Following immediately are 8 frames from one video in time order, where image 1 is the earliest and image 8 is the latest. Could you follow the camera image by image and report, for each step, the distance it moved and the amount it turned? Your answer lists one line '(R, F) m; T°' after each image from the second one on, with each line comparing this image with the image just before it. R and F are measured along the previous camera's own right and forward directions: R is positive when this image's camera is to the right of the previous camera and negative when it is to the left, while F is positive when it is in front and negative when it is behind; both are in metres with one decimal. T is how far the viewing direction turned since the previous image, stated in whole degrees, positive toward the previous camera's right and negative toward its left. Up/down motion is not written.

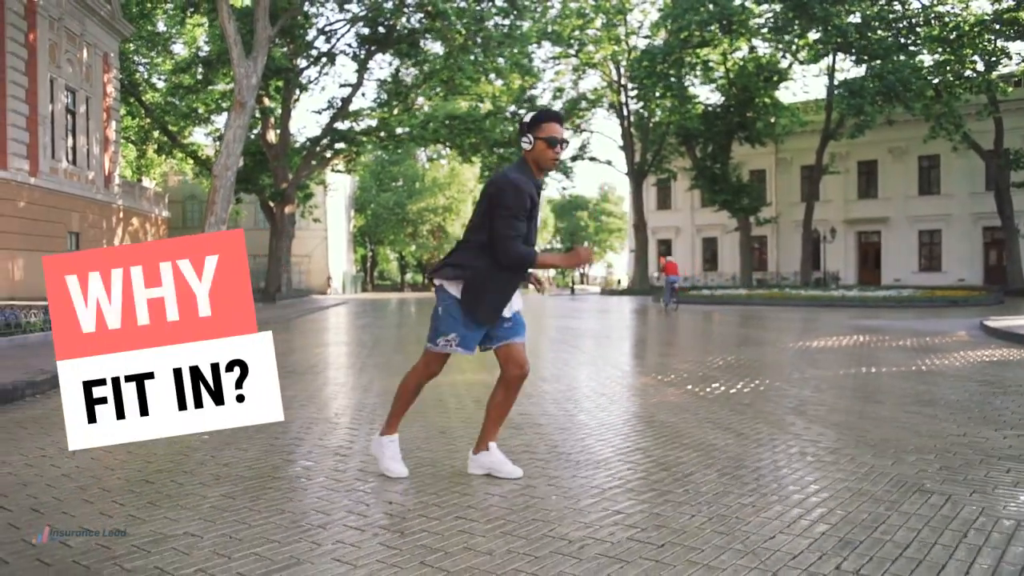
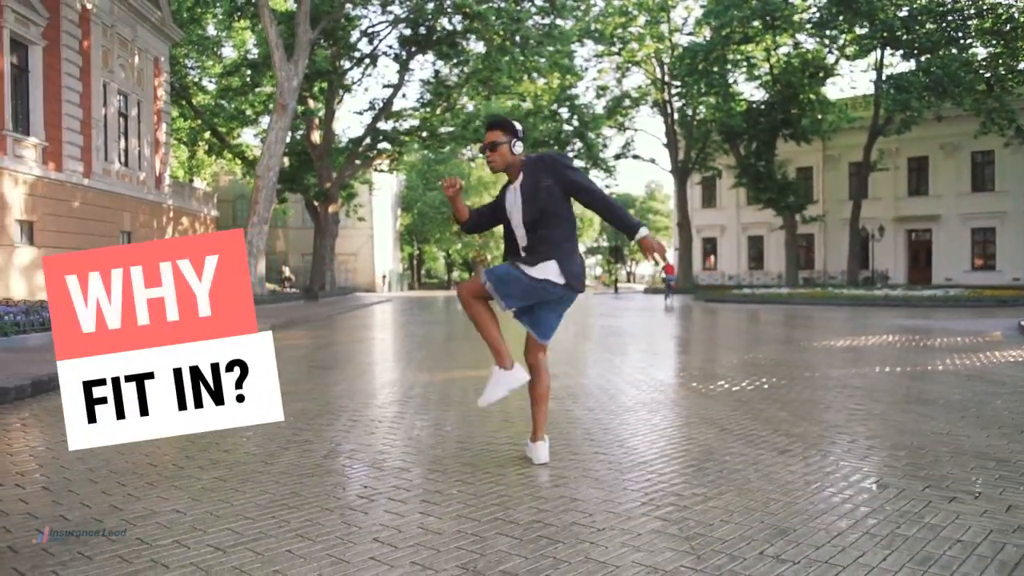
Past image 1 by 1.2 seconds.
(+0.4, -0.2) m; -3°
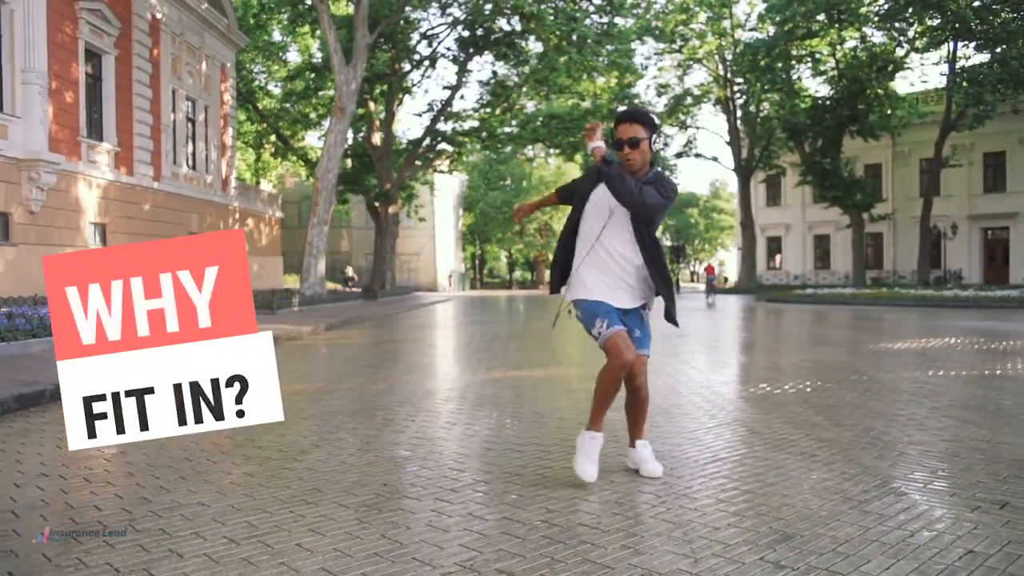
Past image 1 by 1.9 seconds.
(+0.2, -0.1) m; -4°
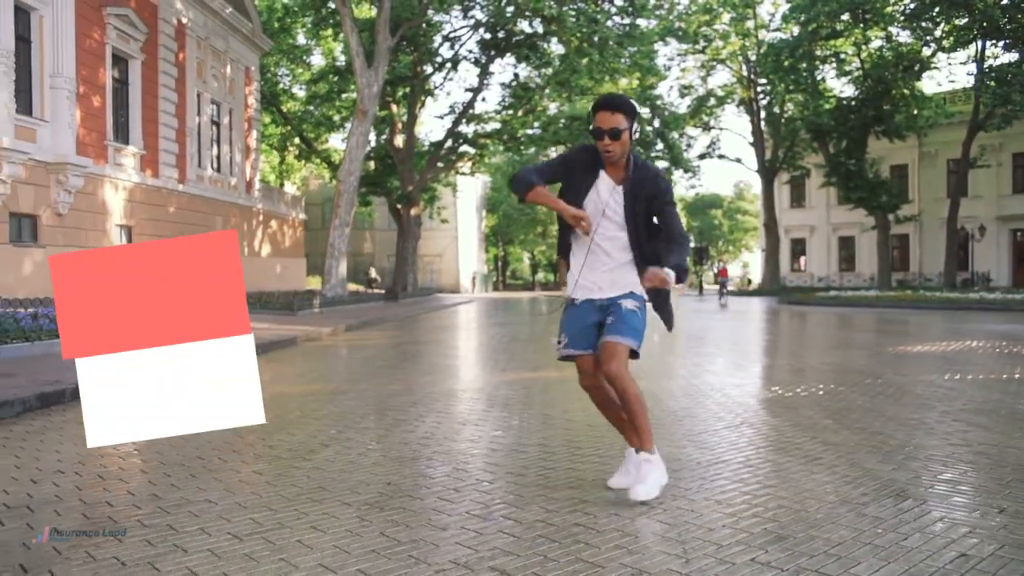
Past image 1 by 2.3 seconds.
(+0.1, -0.1) m; -2°
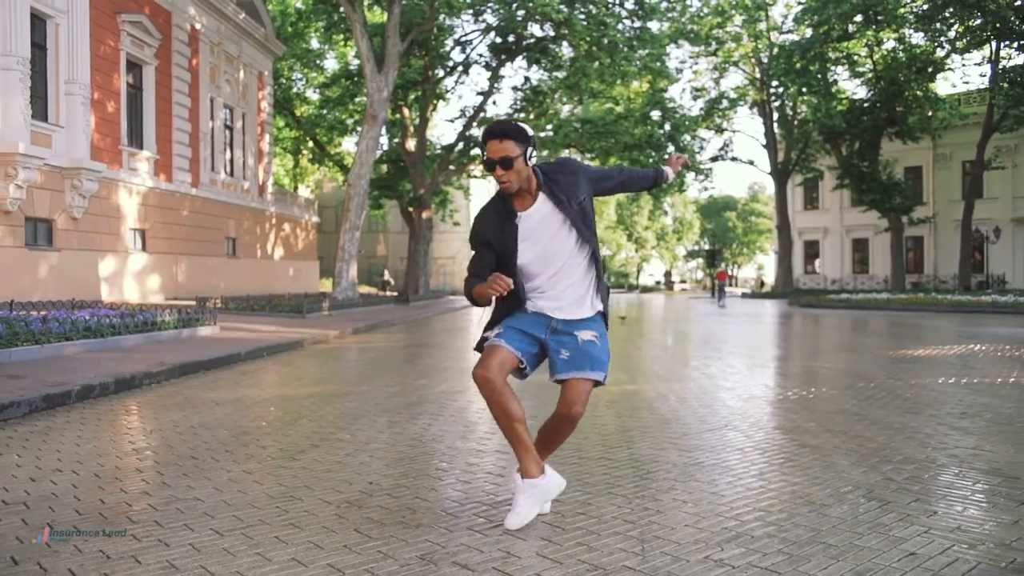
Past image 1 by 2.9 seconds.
(+0.2, -0.2) m; -1°
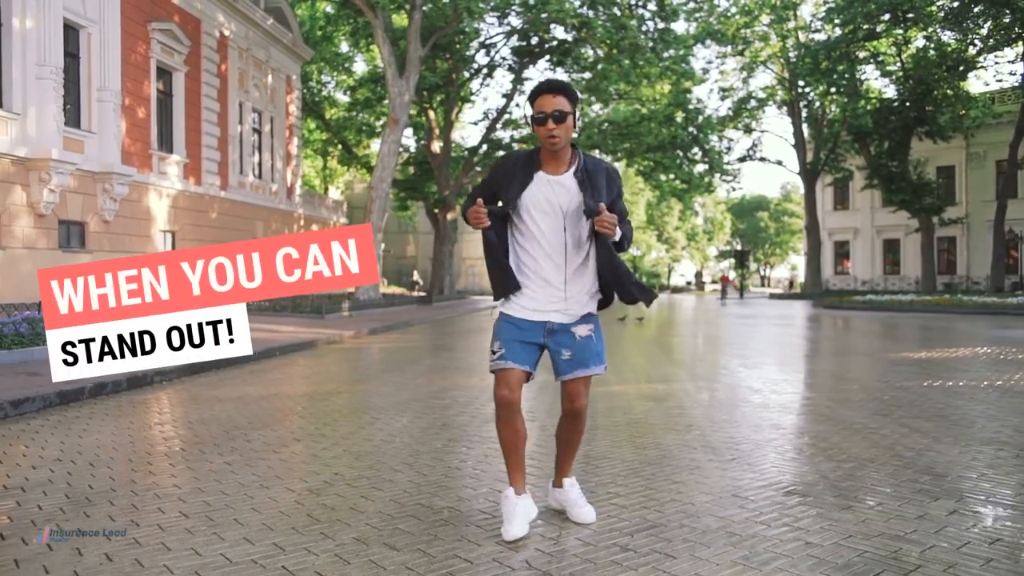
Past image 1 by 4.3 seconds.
(+0.4, -0.4) m; -2°
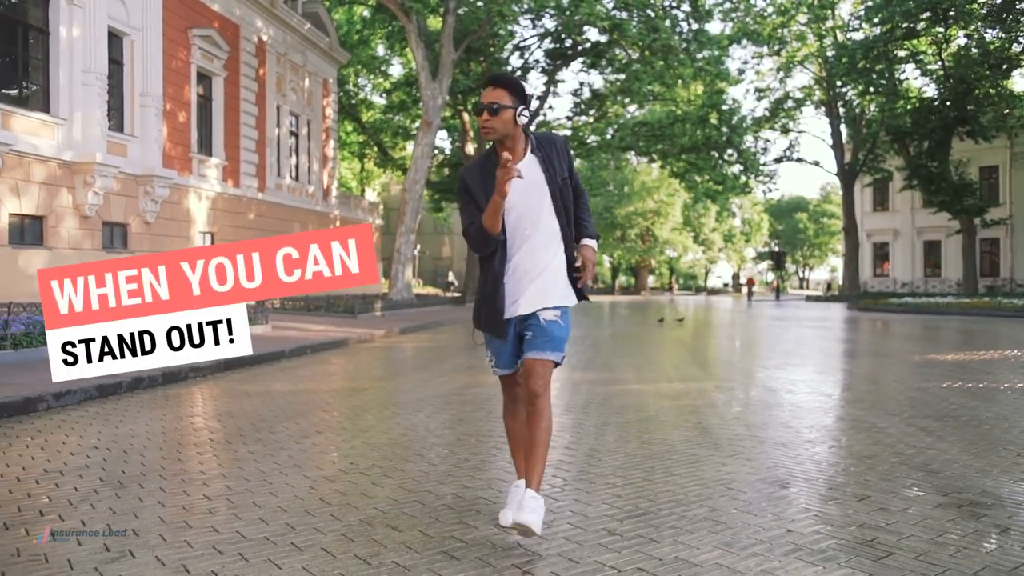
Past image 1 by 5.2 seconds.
(+0.2, -0.2) m; -2°
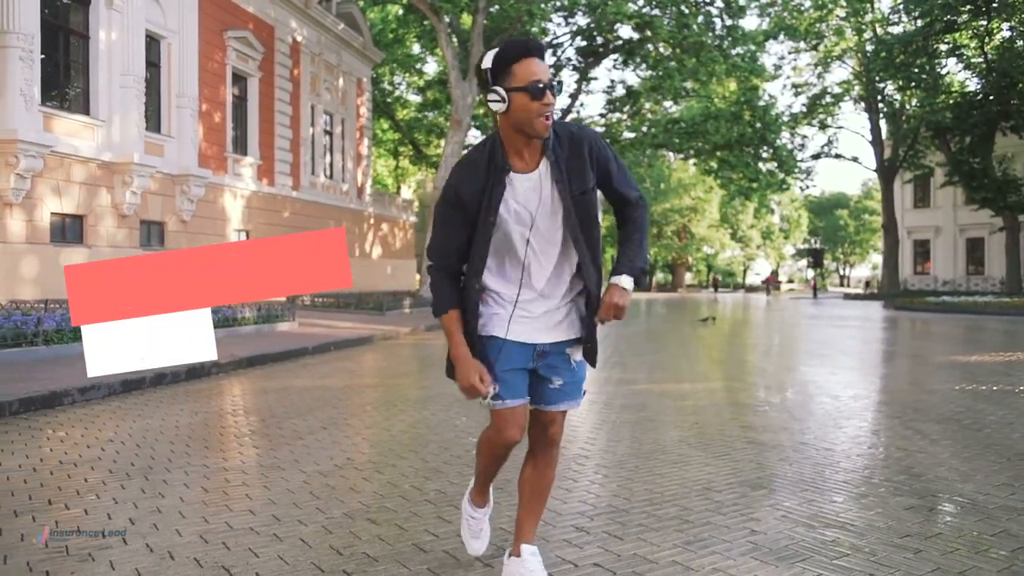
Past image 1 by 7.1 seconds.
(+0.3, -0.2) m; -2°
